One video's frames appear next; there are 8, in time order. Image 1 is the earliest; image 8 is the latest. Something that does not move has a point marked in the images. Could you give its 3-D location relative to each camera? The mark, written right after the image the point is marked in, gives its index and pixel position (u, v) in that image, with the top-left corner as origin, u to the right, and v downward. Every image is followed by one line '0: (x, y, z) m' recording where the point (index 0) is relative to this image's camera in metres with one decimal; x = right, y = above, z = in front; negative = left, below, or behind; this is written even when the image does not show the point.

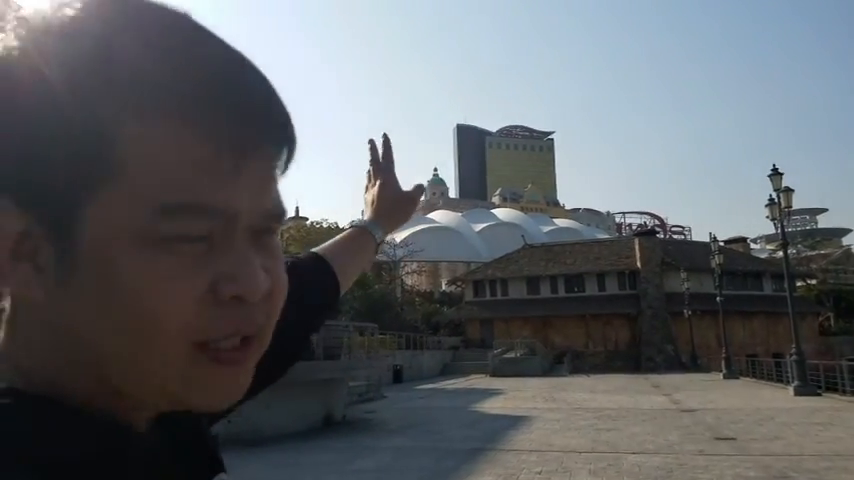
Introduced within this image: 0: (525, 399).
0: (+2.6, -4.2, +18.4) m
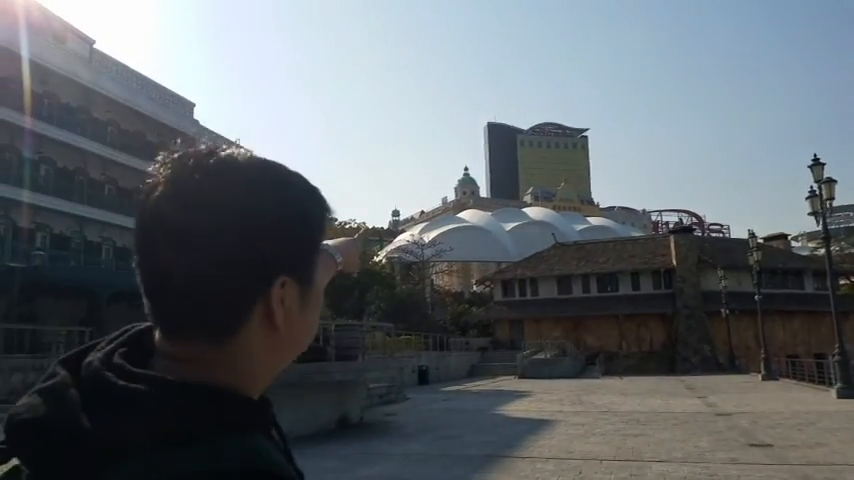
0: (+3.1, -4.1, +17.8) m
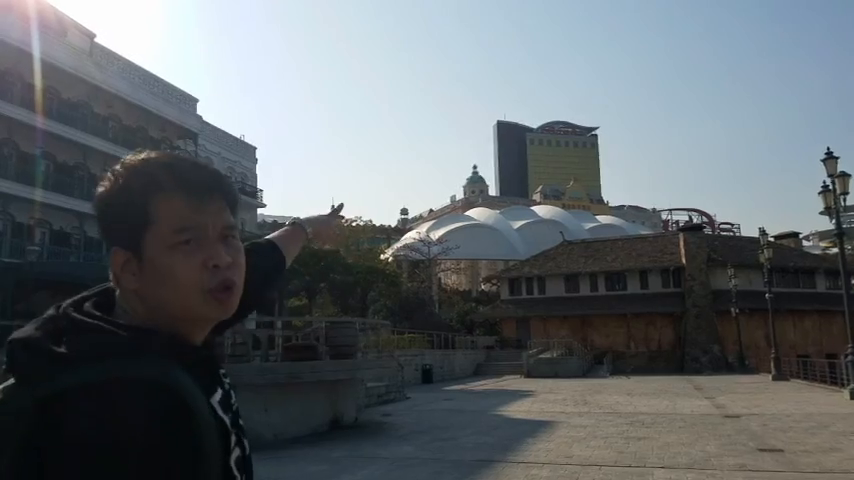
0: (+3.1, -4.0, +17.3) m
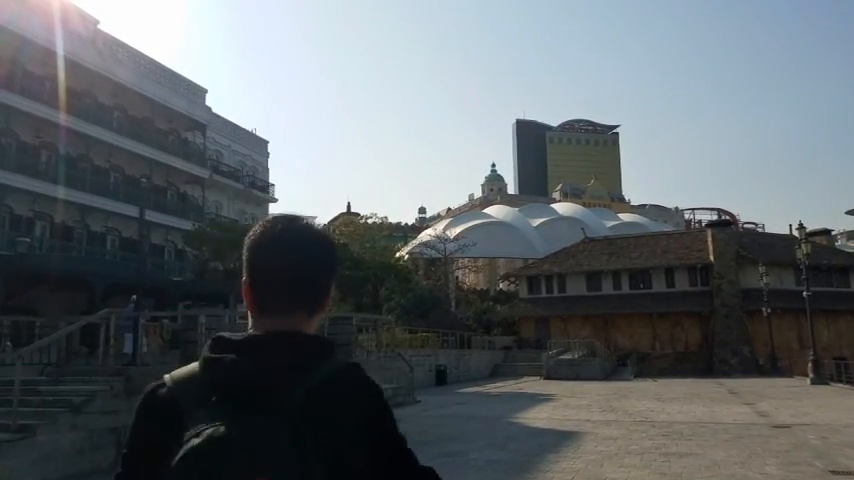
0: (+3.3, -3.8, +15.7) m
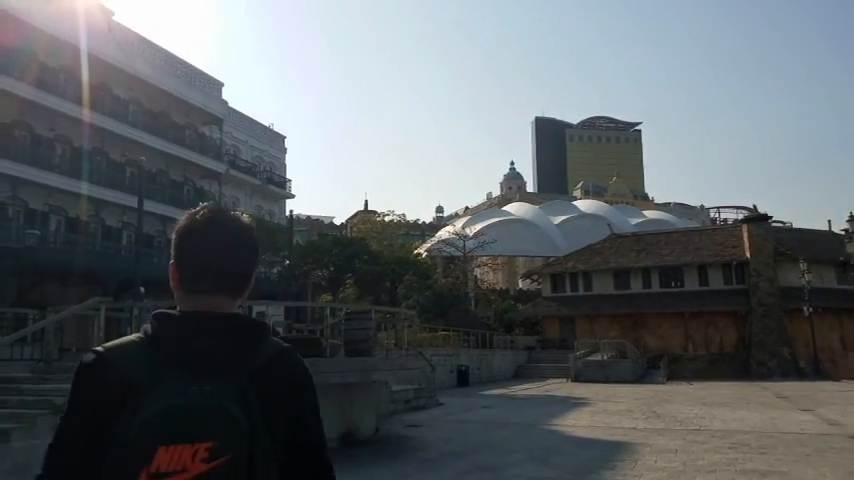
0: (+3.9, -3.5, +14.2) m
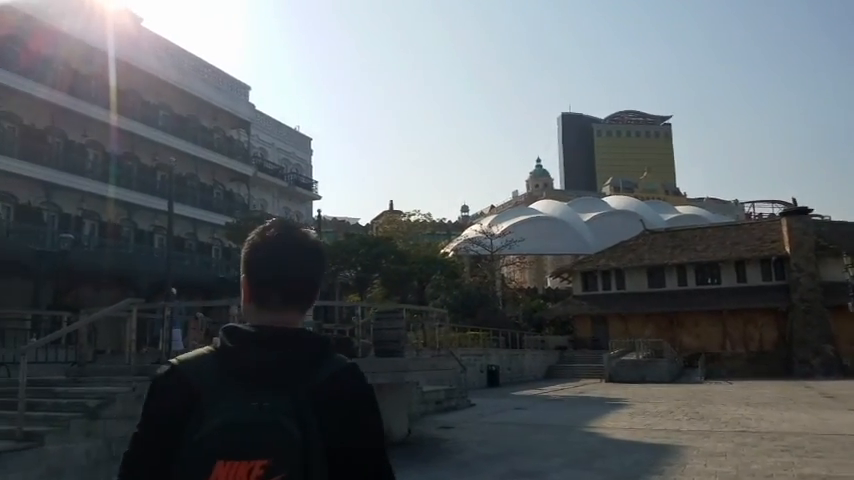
0: (+4.5, -3.4, +13.6) m
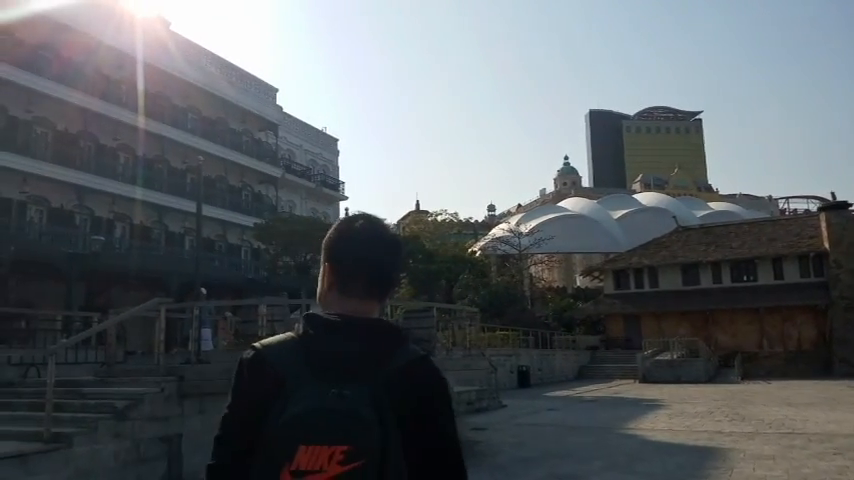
0: (+5.1, -3.3, +13.1) m
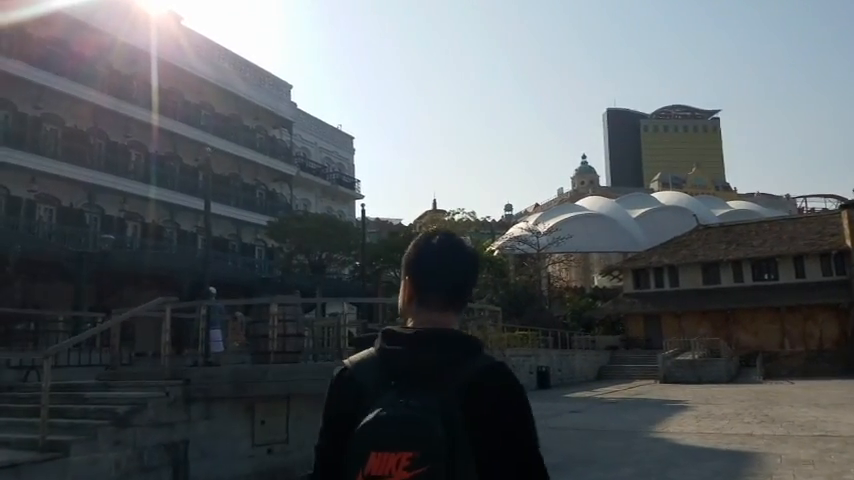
0: (+5.4, -3.2, +12.8) m
